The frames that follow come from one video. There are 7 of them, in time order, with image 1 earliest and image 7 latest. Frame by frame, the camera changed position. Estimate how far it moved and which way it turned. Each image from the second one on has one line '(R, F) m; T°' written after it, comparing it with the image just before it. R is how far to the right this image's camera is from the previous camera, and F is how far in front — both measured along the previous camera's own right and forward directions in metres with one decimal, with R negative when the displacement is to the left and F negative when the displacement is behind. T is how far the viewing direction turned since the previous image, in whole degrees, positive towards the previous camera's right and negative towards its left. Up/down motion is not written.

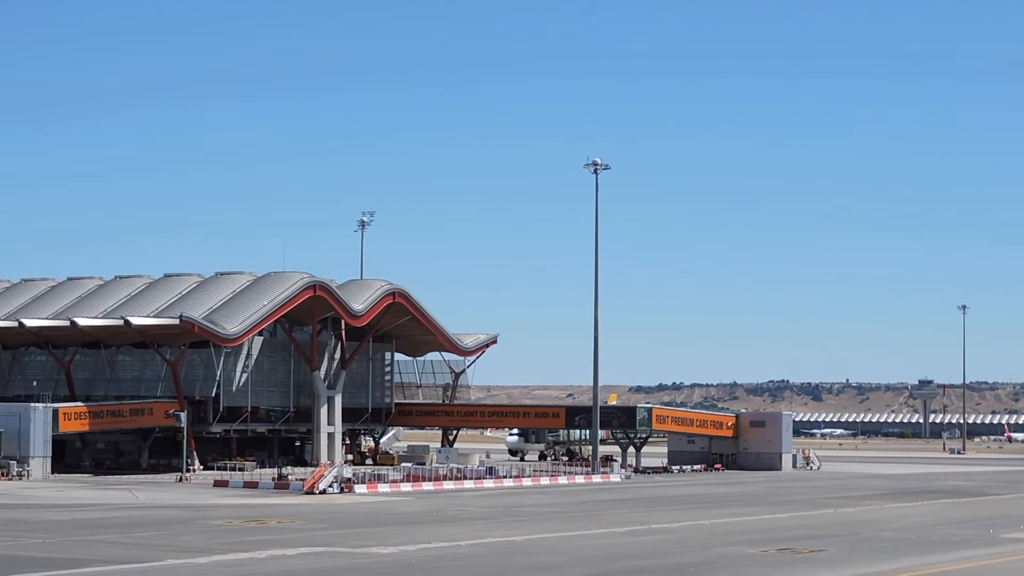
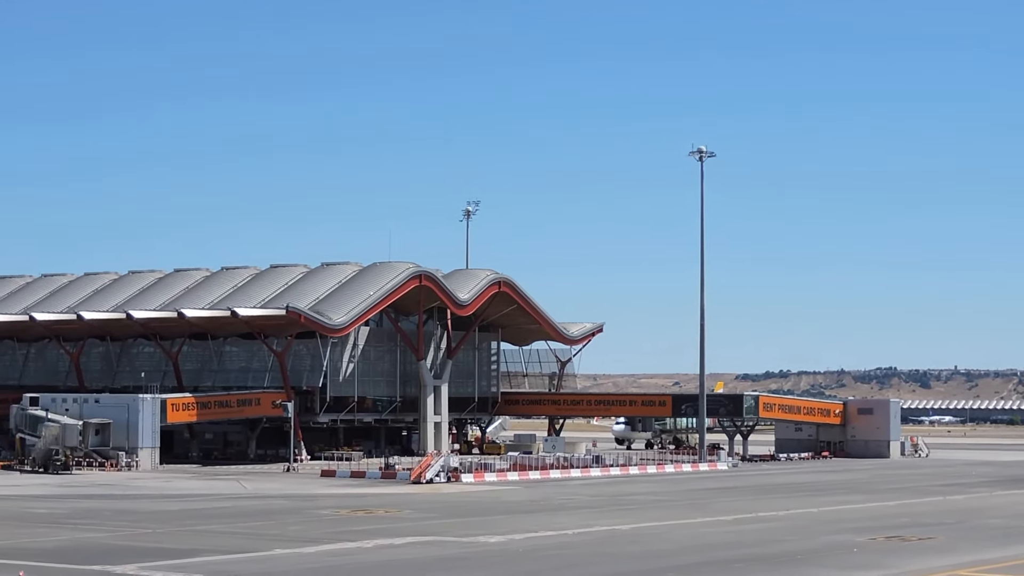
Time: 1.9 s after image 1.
(0.0, +0.9) m; -5°
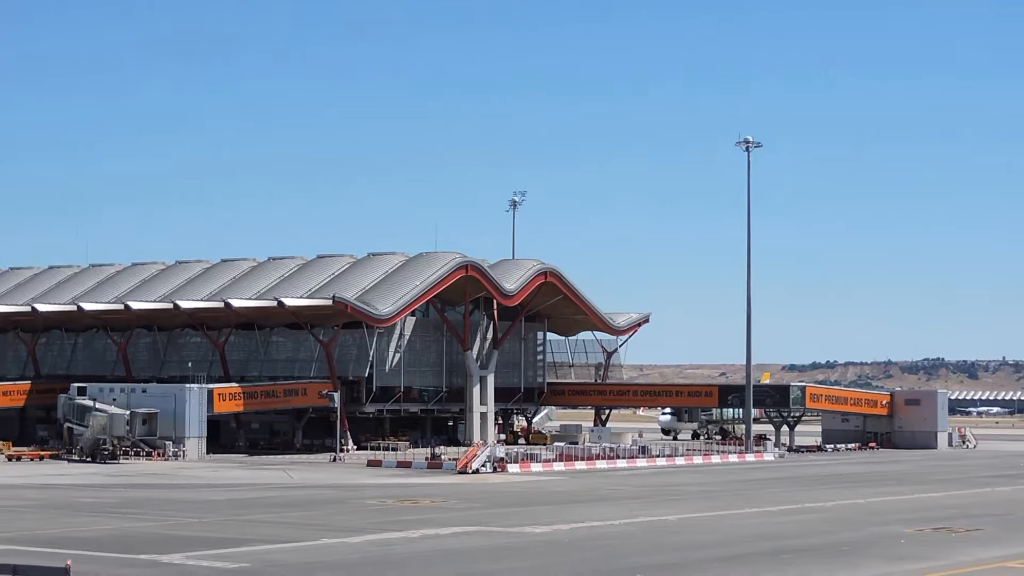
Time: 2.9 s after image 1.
(0.0, +0.3) m; -2°
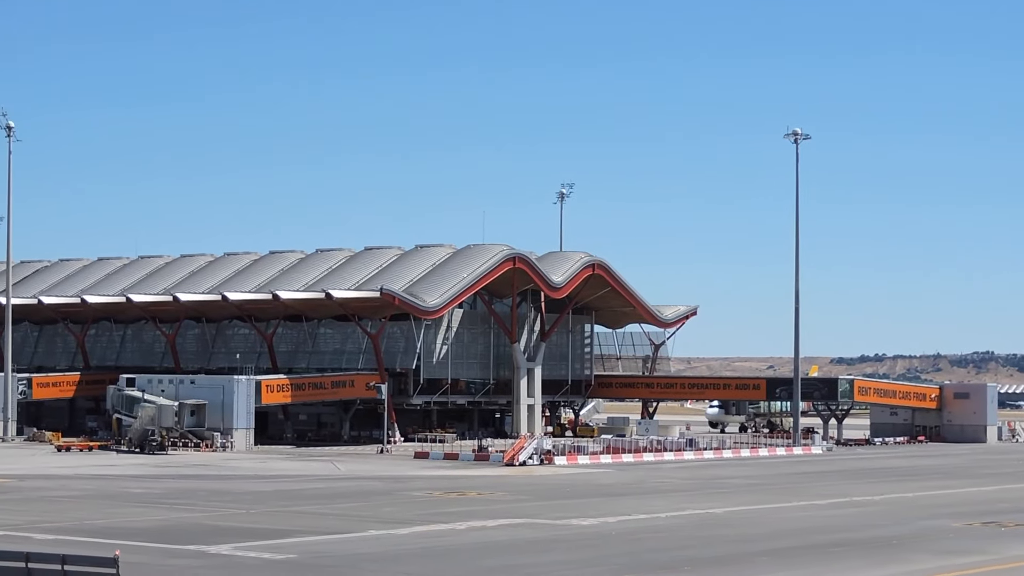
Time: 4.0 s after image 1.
(0.0, +0.3) m; -2°
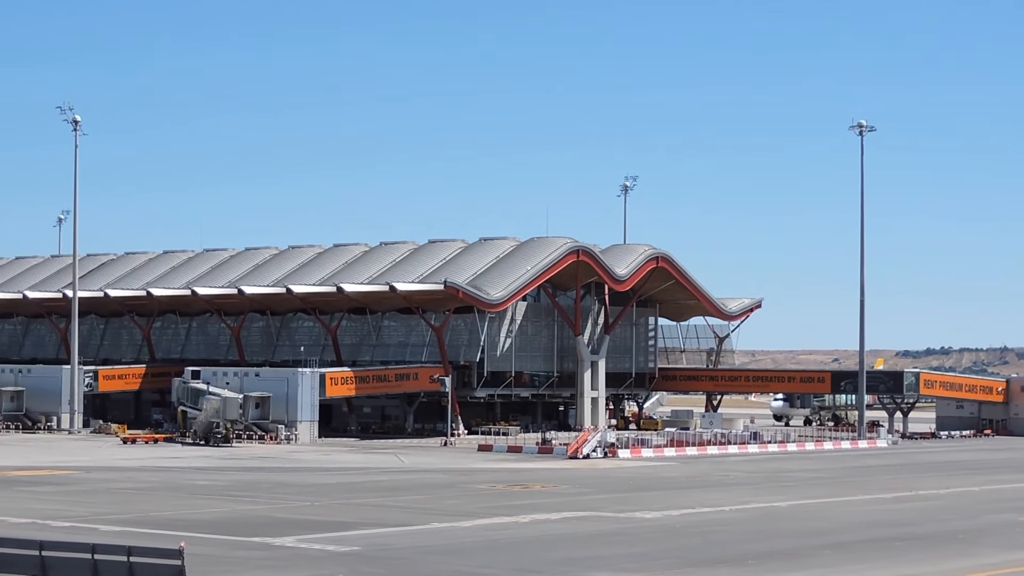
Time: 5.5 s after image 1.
(0.0, +0.3) m; -3°
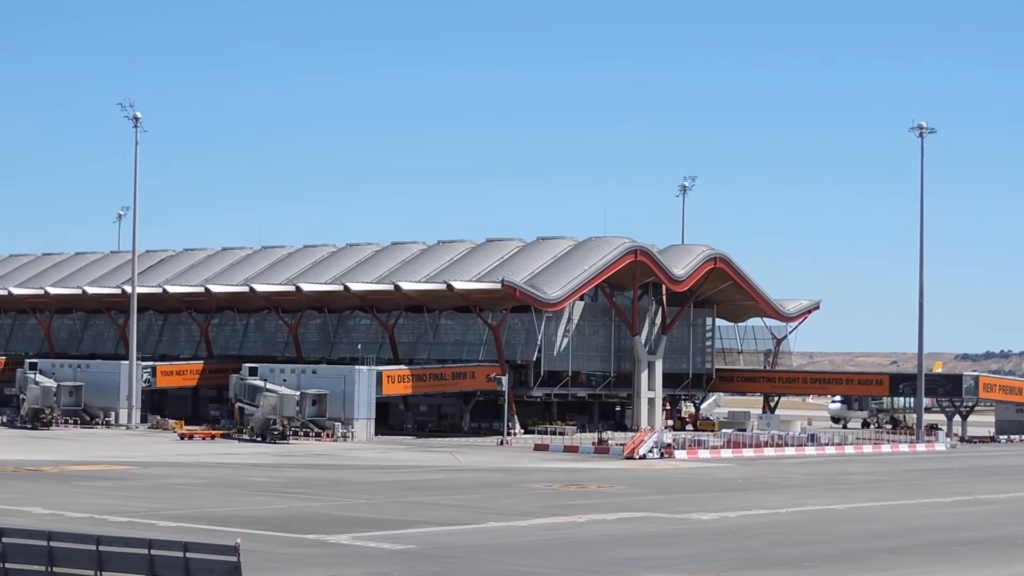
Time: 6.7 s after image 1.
(0.0, +0.3) m; -2°
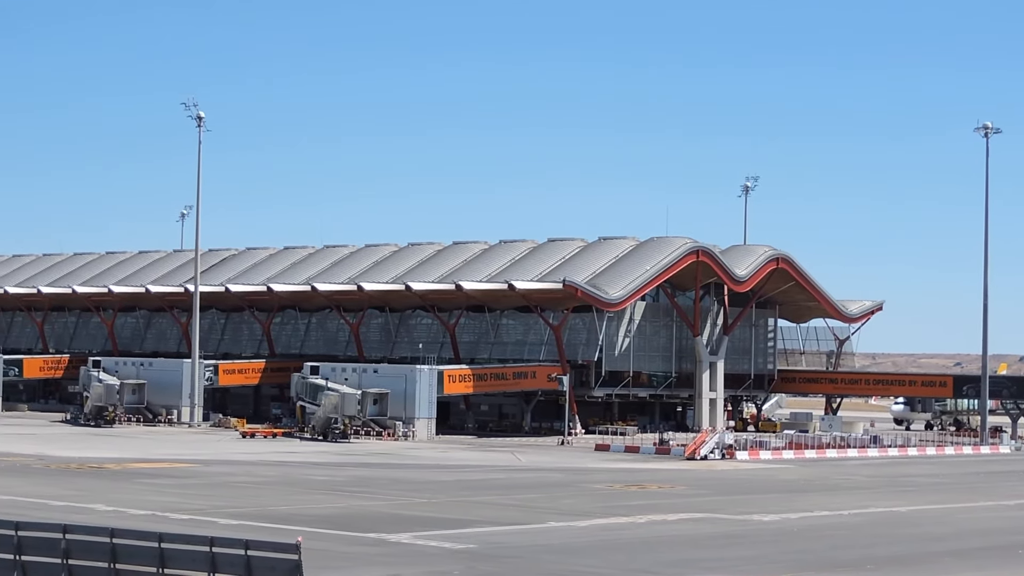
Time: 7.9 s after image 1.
(0.0, +0.3) m; -3°
